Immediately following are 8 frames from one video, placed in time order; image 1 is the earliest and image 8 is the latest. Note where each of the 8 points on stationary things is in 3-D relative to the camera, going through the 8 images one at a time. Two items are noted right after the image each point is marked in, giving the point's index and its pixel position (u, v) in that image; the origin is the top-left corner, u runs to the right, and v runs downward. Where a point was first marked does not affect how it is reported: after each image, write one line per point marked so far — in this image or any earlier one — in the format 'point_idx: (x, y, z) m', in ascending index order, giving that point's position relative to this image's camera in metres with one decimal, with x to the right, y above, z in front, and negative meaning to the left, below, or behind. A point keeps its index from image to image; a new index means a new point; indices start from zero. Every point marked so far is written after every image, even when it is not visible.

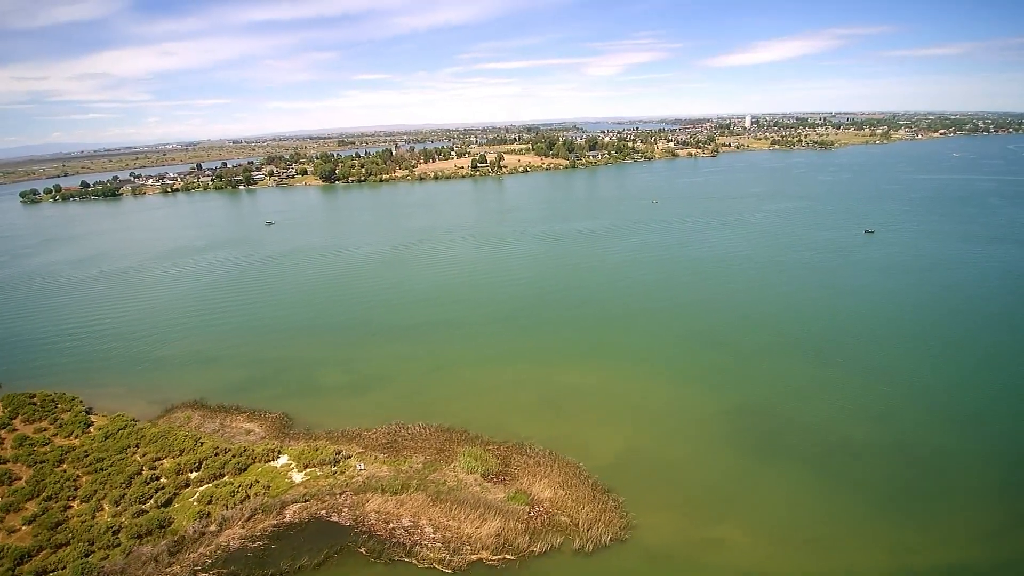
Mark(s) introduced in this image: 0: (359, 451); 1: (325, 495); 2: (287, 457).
0: (-6.3, -5.8, +15.3) m
1: (-6.8, -6.7, +13.6) m
2: (-8.7, -6.1, +15.2) m
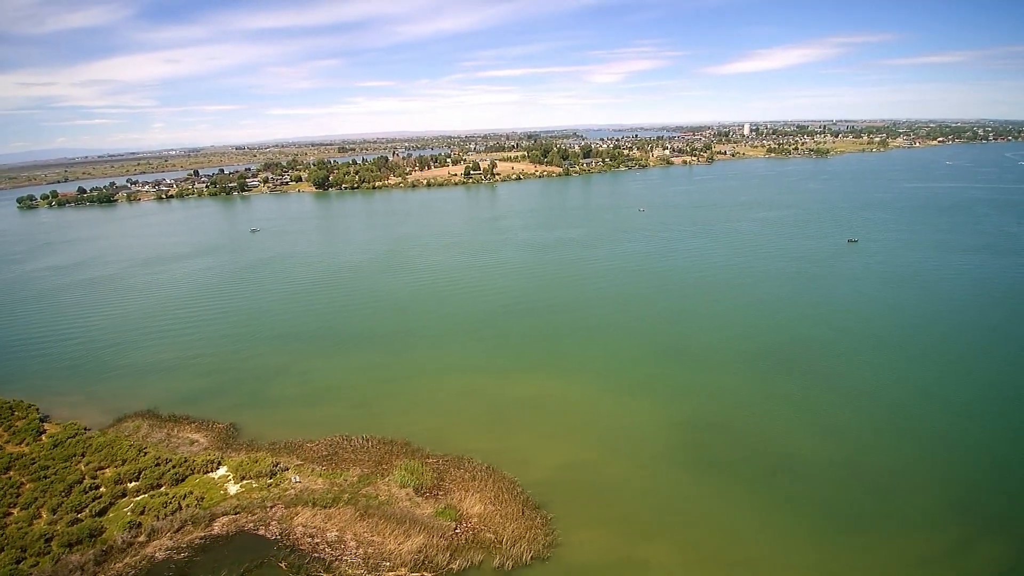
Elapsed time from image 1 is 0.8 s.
0: (-7.5, -6.1, +15.4) m
1: (-8.0, -7.0, +13.7) m
2: (-9.9, -6.4, +15.3) m
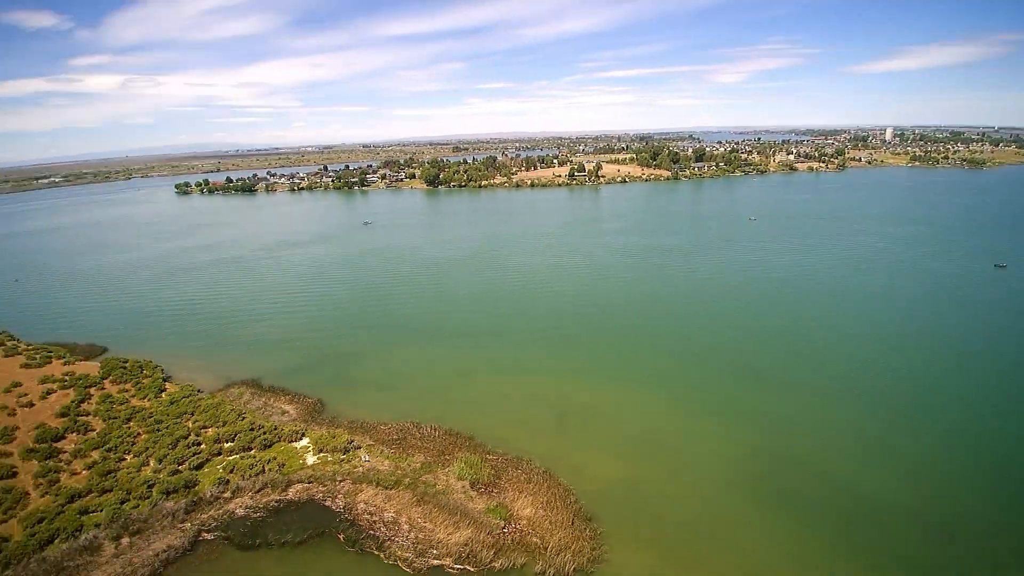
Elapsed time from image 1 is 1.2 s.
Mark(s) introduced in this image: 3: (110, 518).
0: (-5.2, -5.8, +16.7) m
1: (-6.1, -6.5, +15.2) m
2: (-7.6, -5.8, +17.1) m
3: (-12.2, -7.4, +13.5) m
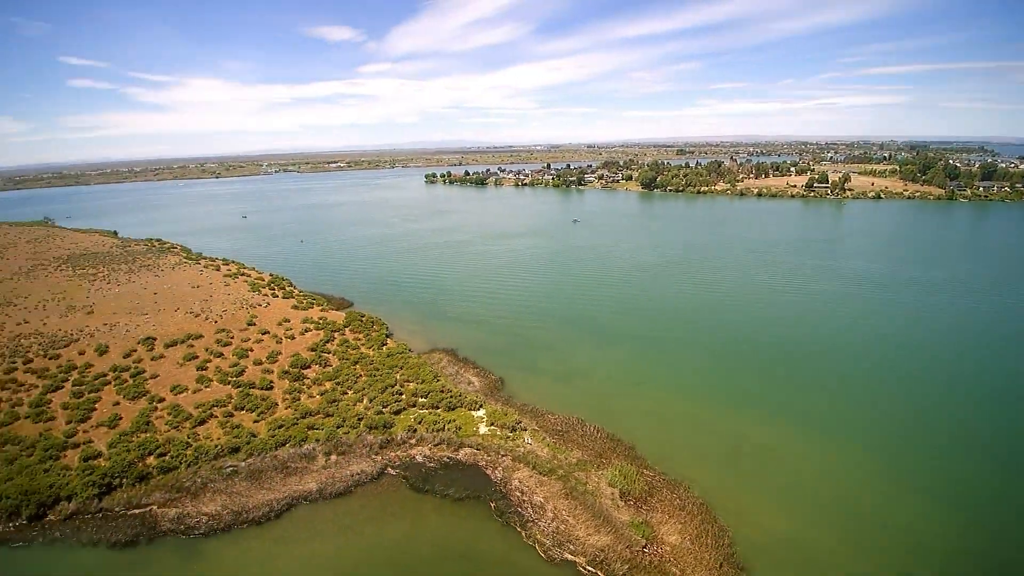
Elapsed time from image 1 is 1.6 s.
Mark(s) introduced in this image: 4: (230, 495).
0: (+0.9, -5.5, +17.8) m
1: (-0.7, -6.0, +16.8) m
2: (-1.1, -5.2, +19.1) m
3: (-6.9, -5.9, +17.7) m
4: (-9.6, -7.2, +15.3) m
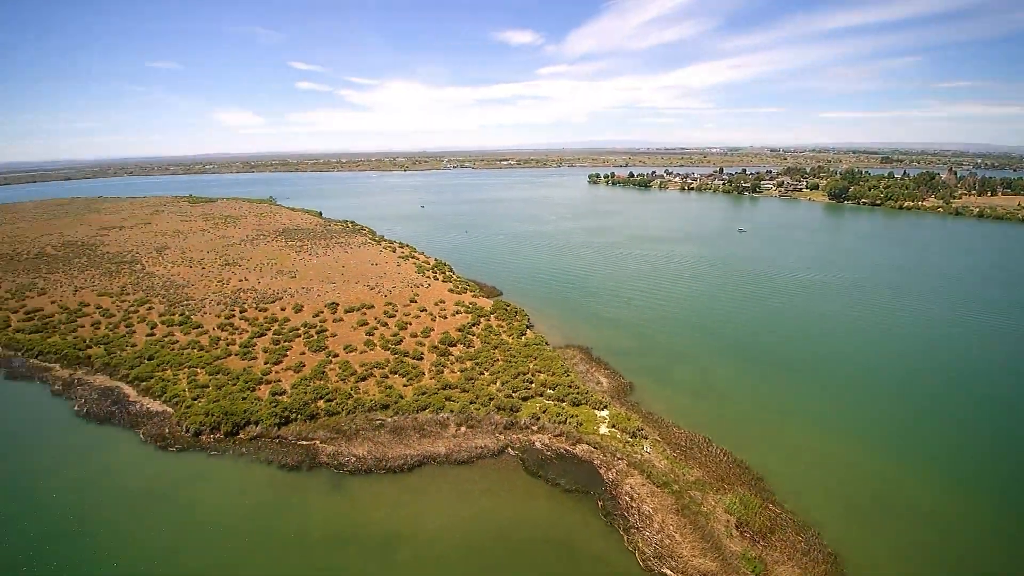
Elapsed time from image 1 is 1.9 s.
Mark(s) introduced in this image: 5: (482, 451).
0: (+5.4, -5.6, +17.1) m
1: (+3.5, -6.0, +16.6) m
2: (+3.9, -5.1, +18.9) m
3: (-2.1, -5.1, +19.4) m
4: (-5.5, -6.1, +18.0) m
5: (-1.2, -6.2, +17.4) m
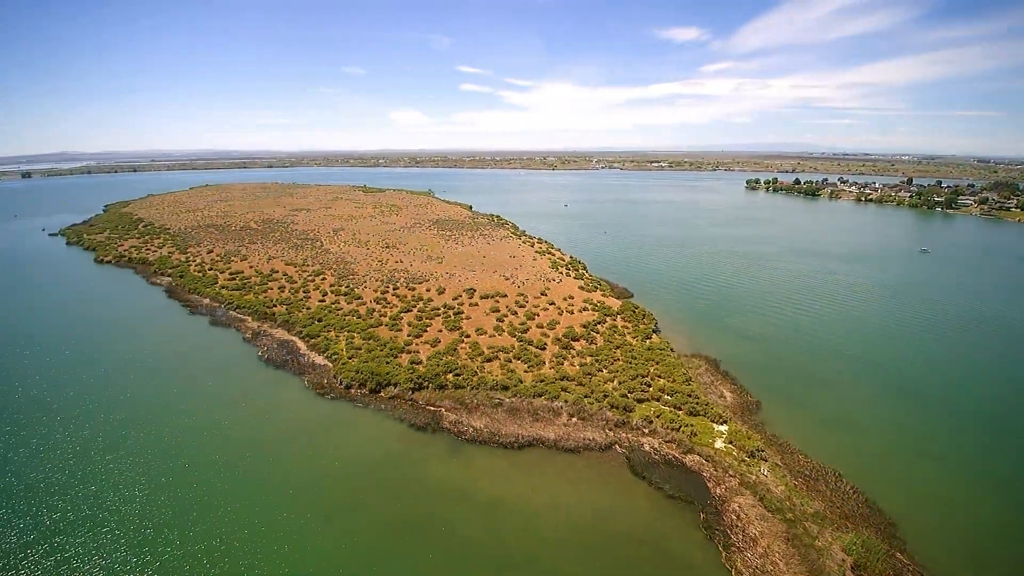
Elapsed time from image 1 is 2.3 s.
0: (+9.3, -6.2, +15.9) m
1: (+7.3, -6.3, +16.0) m
2: (+8.4, -5.5, +18.1) m
3: (+2.9, -4.9, +20.2) m
4: (-0.9, -5.4, +19.8) m
5: (+3.1, -6.0, +18.1) m
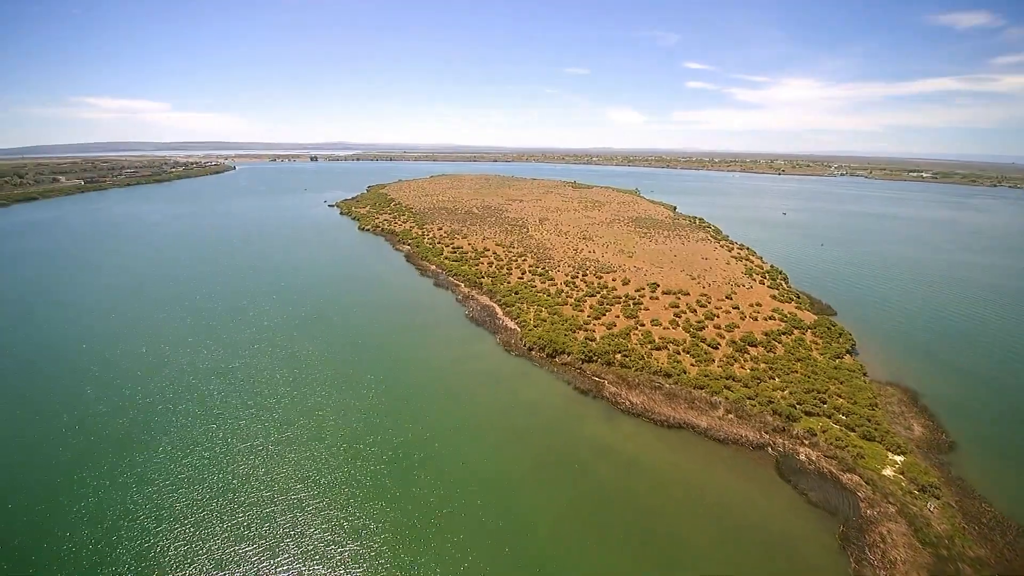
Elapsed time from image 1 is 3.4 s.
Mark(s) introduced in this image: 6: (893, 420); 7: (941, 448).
0: (+14.4, -7.3, +14.9) m
1: (+12.6, -7.1, +15.6) m
2: (+14.6, -6.6, +17.1) m
3: (+10.4, -5.2, +21.2) m
4: (+6.7, -5.2, +22.3) m
5: (+9.6, -6.3, +19.2) m
6: (+16.3, -5.7, +19.6) m
7: (+17.1, -6.4, +18.2) m
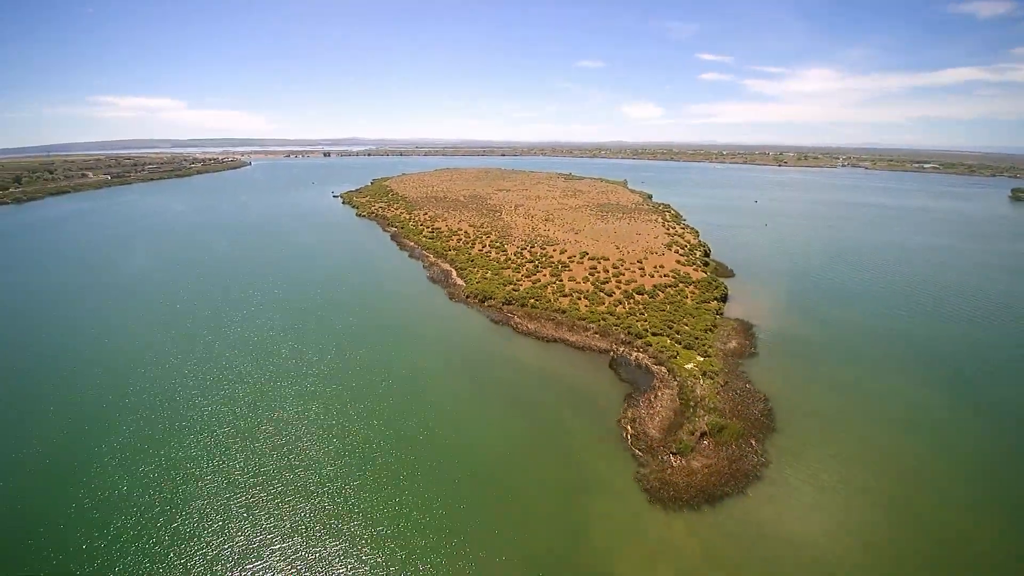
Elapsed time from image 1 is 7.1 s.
0: (+9.7, -4.6, +21.7) m
1: (+7.9, -4.4, +22.5) m
2: (+9.9, -3.9, +24.0) m
3: (+5.9, -2.4, +28.1) m
4: (+2.2, -2.4, +29.3) m
5: (+5.0, -3.5, +26.1) m
6: (+11.8, -3.0, +26.4) m
7: (+12.5, -3.7, +24.9) m
